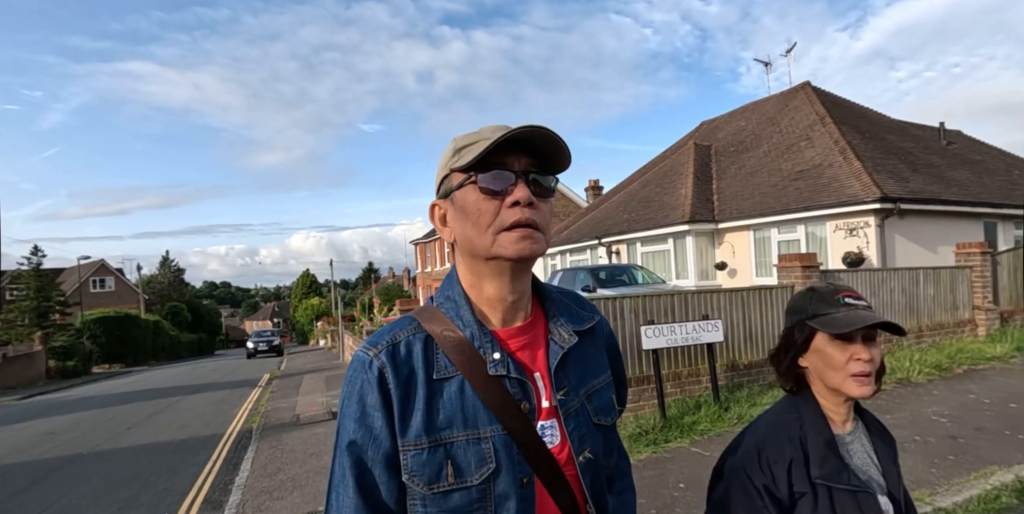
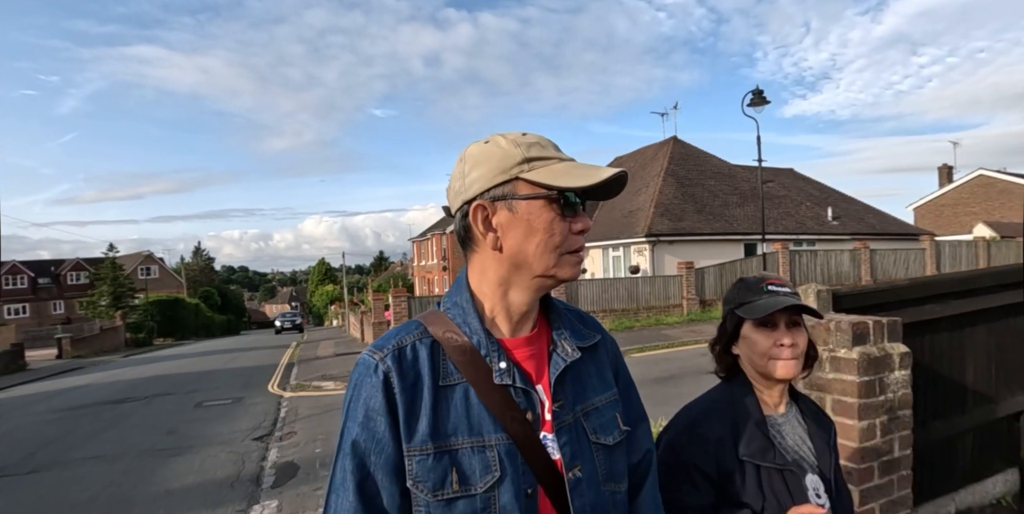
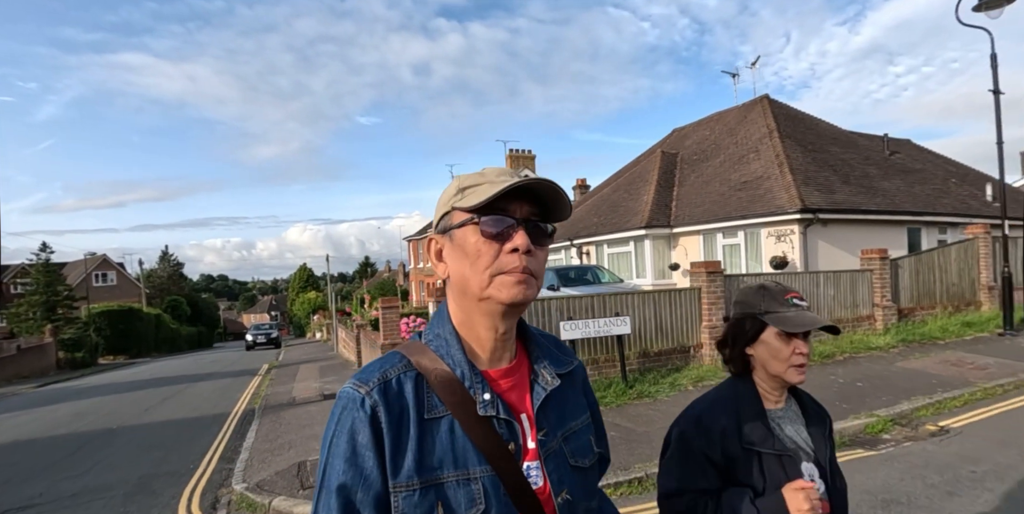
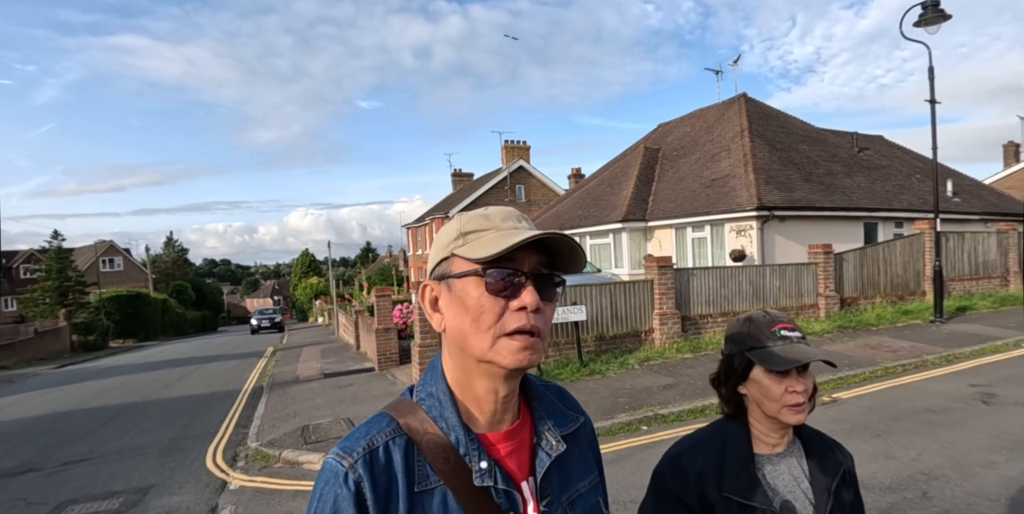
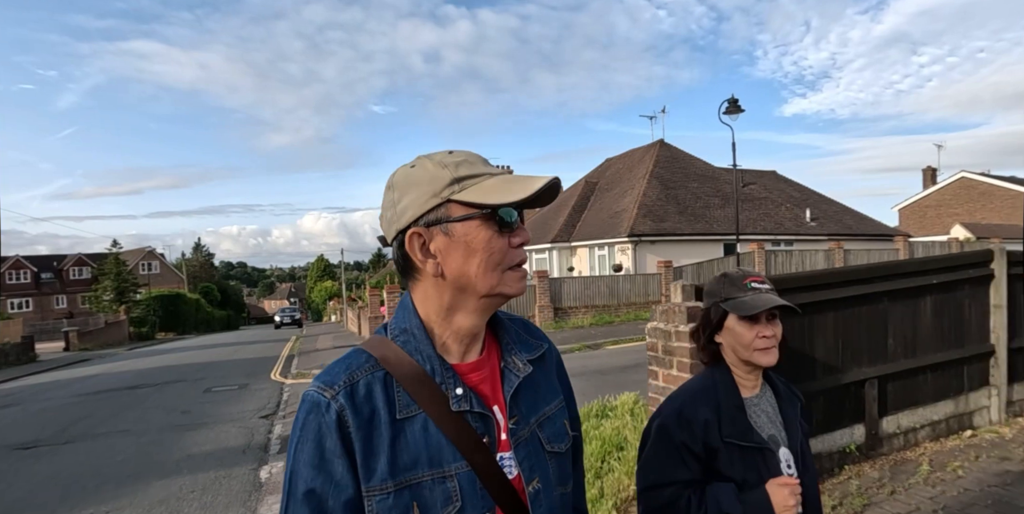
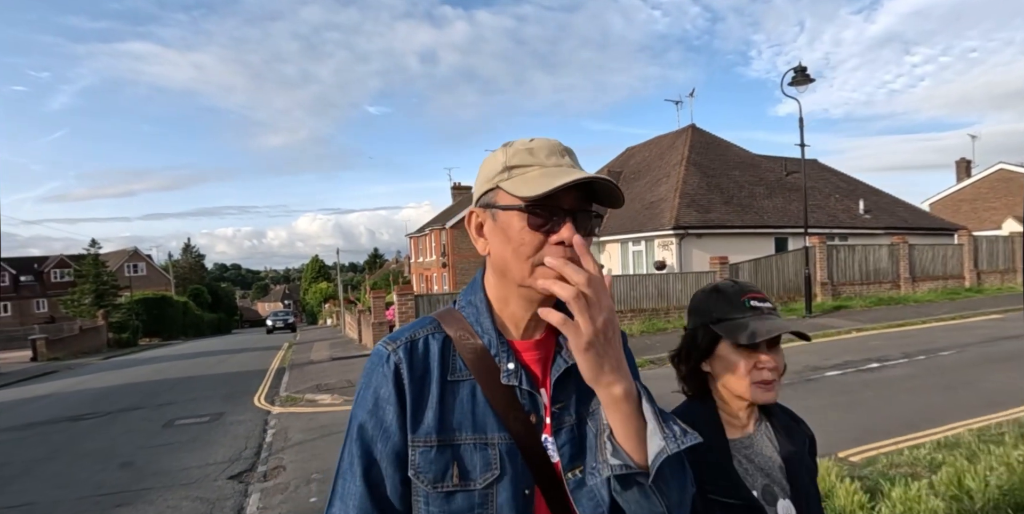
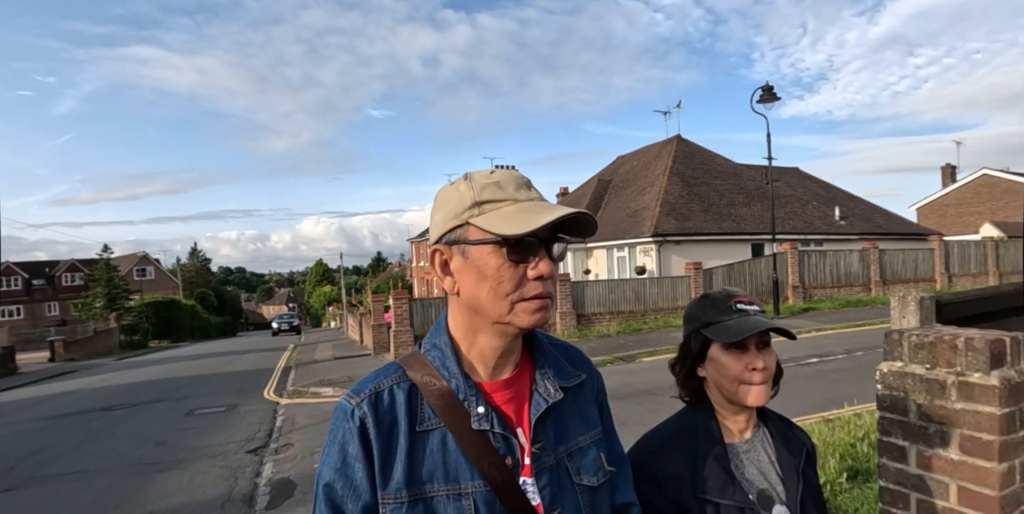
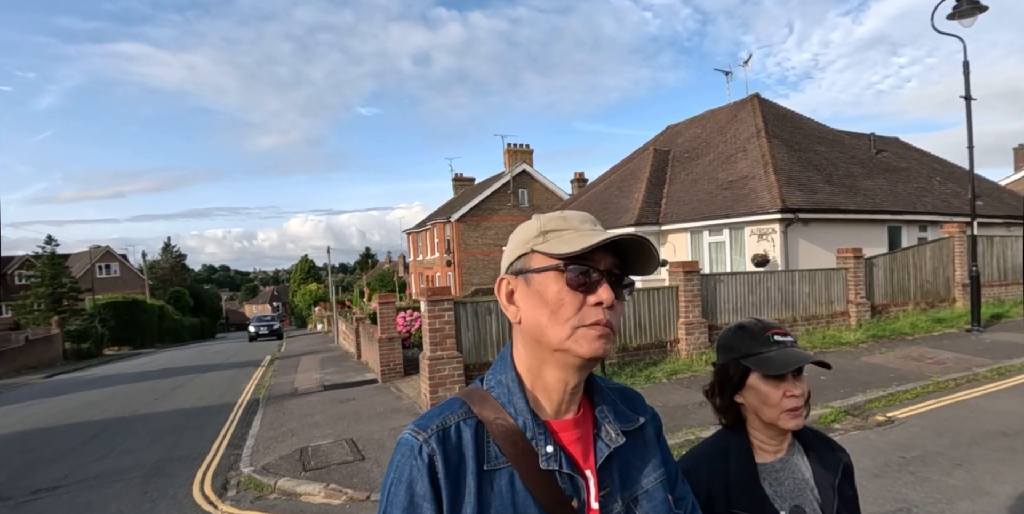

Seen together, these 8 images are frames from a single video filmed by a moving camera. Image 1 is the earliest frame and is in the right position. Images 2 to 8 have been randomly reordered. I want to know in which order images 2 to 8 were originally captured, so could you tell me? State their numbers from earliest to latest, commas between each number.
3, 8, 4, 6, 7, 2, 5
